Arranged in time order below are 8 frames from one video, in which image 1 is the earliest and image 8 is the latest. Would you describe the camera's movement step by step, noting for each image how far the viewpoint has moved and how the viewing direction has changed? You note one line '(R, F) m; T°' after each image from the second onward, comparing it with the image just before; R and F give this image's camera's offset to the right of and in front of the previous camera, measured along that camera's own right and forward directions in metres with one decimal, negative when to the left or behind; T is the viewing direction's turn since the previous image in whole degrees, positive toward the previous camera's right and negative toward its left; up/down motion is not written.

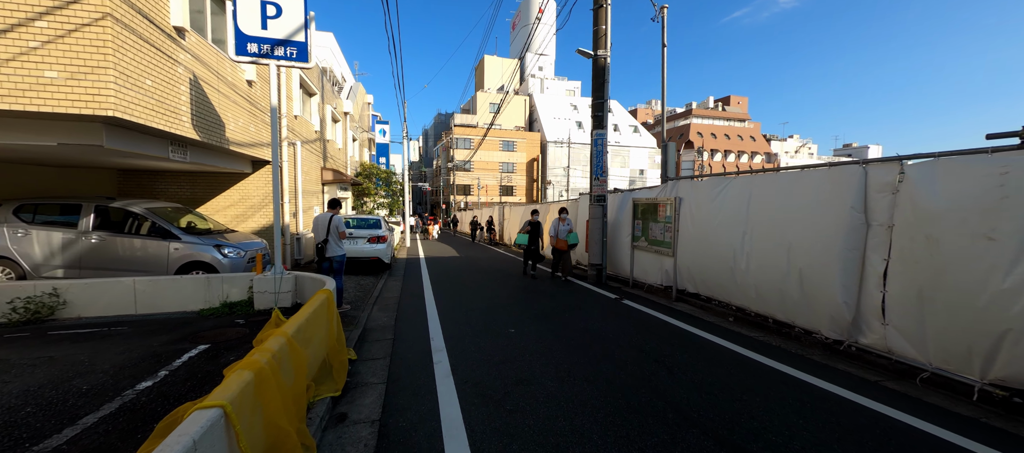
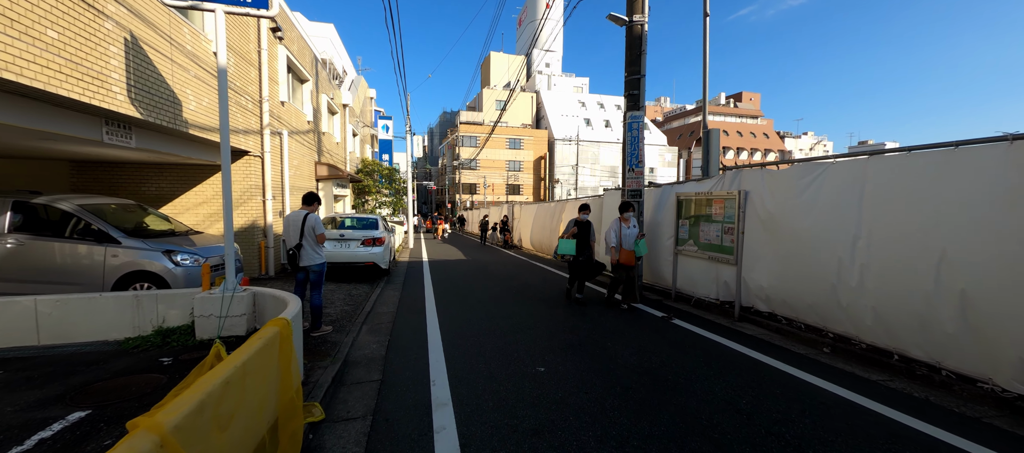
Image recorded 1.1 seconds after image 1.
(-0.2, +1.3) m; -1°
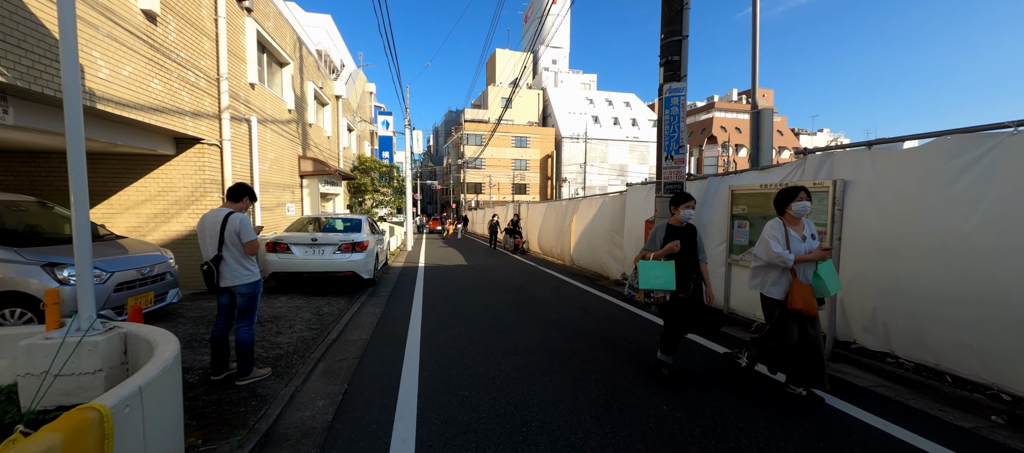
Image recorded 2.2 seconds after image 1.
(0.0, +1.4) m; -1°
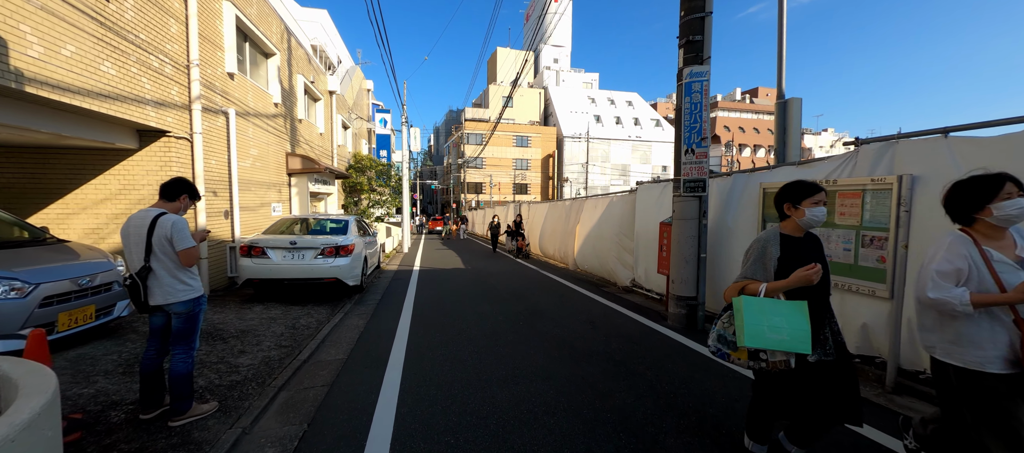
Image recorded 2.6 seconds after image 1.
(0.0, +0.6) m; 0°
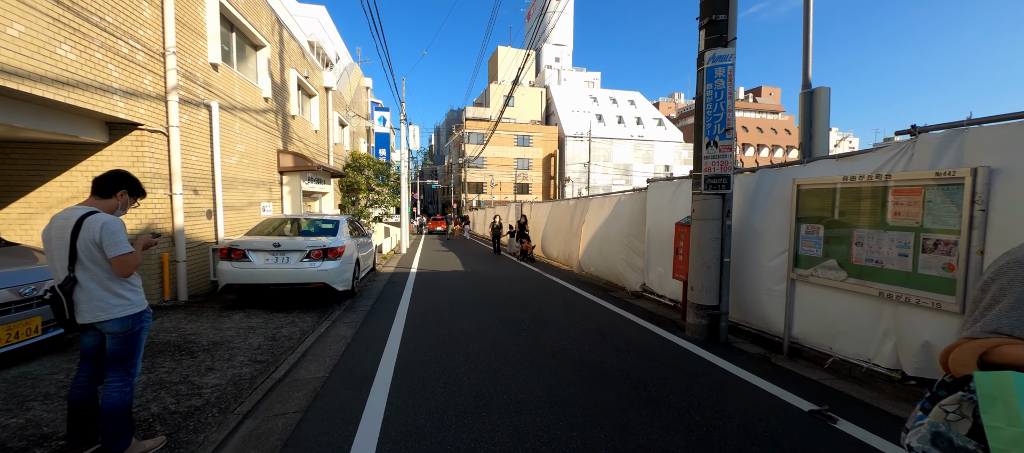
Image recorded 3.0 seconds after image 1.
(0.0, +0.5) m; 0°
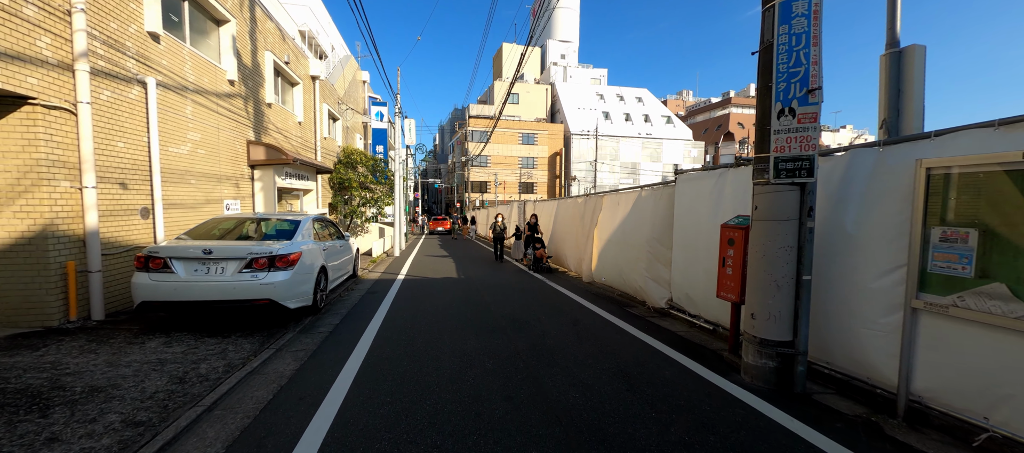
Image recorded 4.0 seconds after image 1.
(+0.1, +1.2) m; -1°
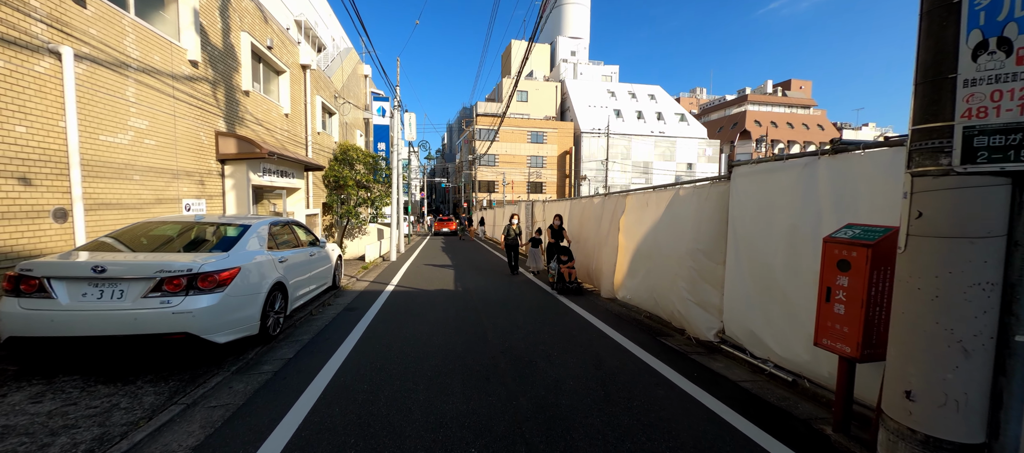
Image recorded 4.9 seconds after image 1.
(+0.1, +1.3) m; -1°
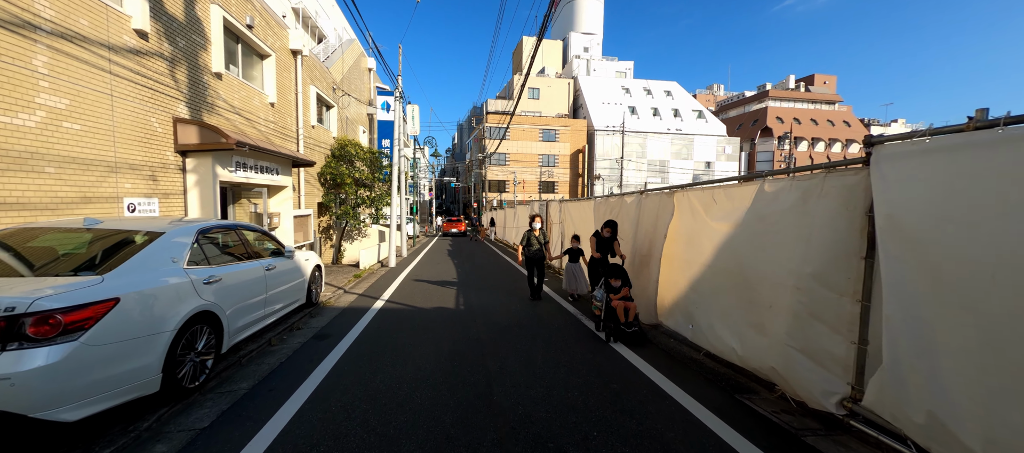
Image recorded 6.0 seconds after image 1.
(0.0, +1.4) m; -2°
